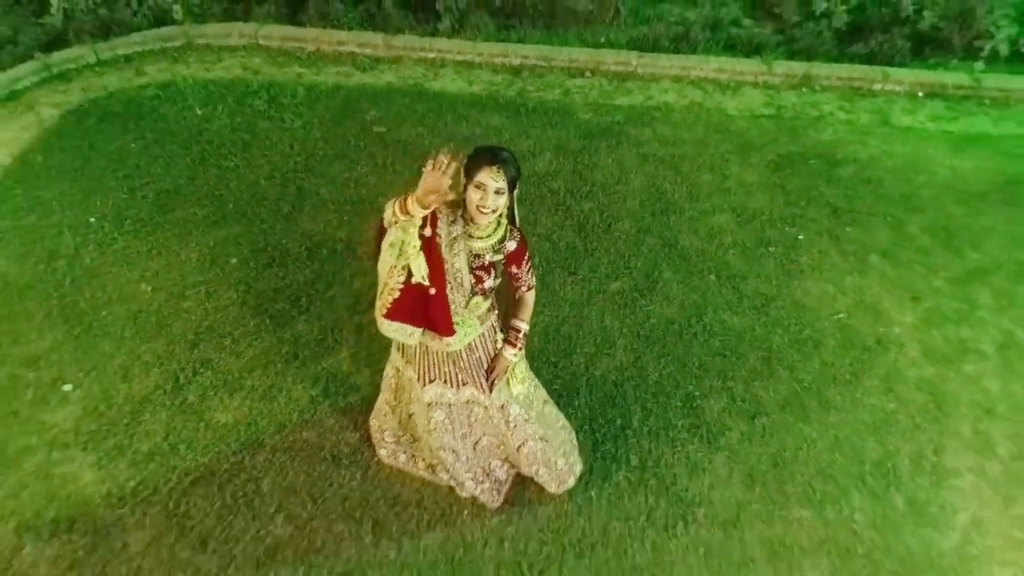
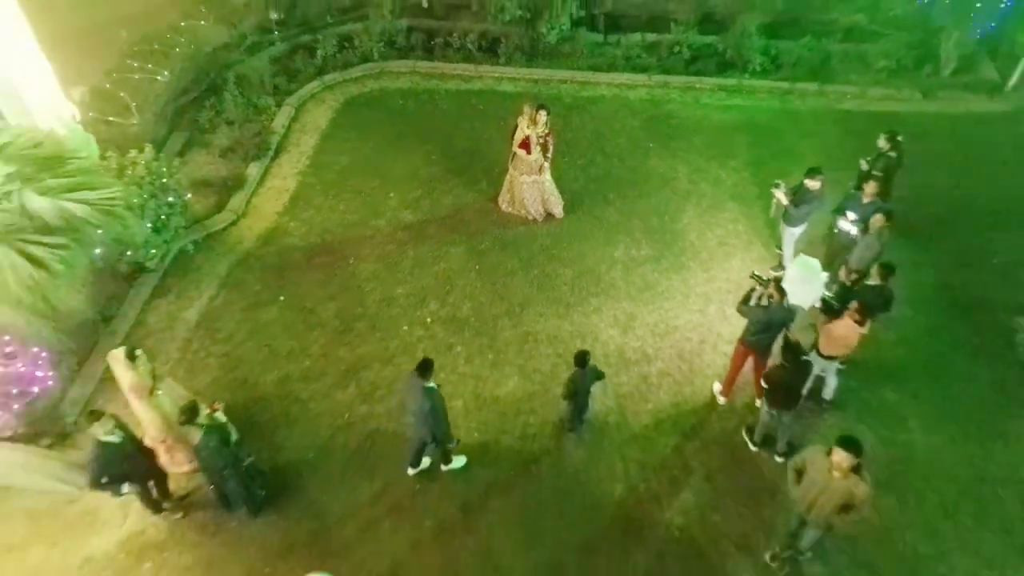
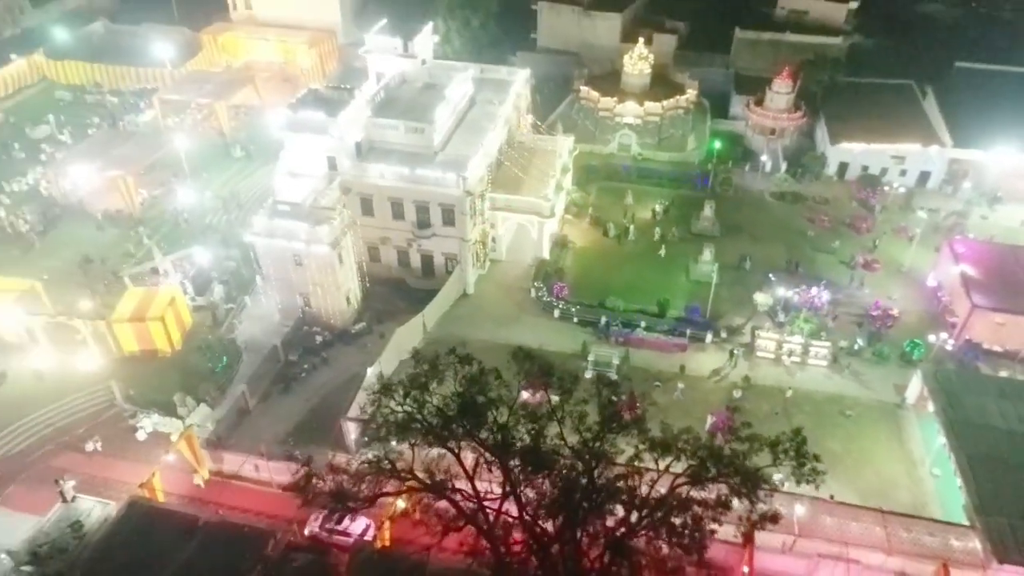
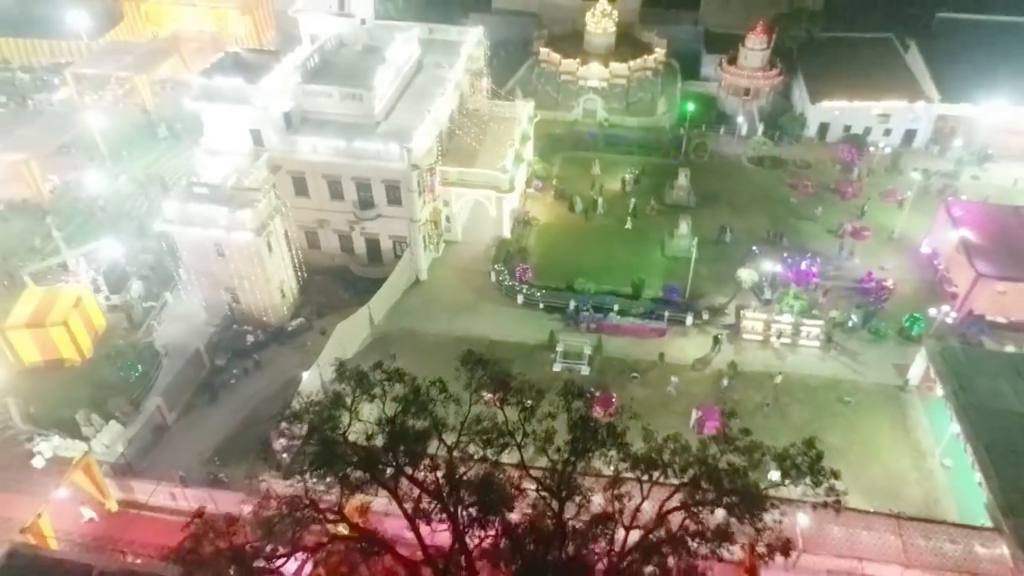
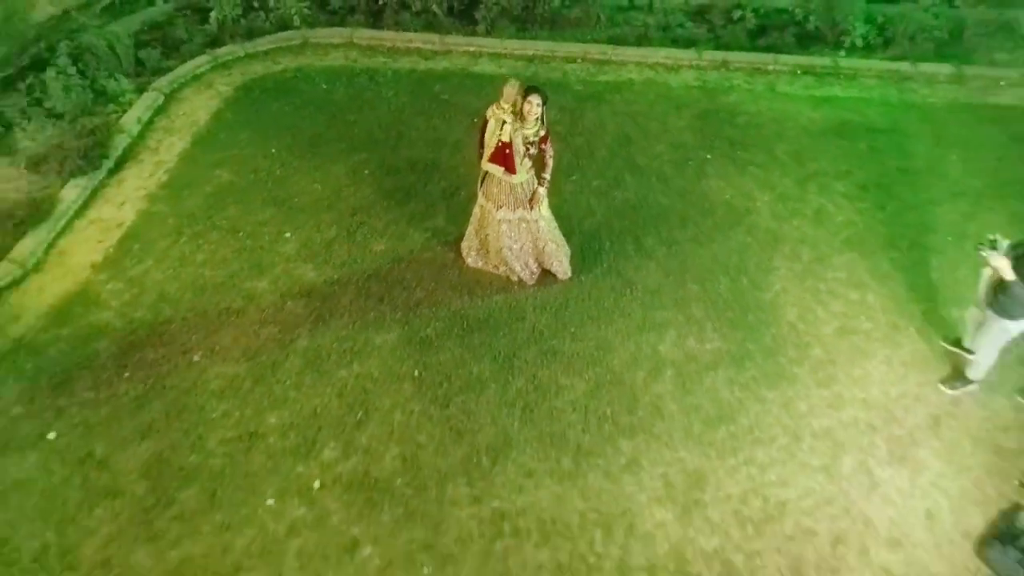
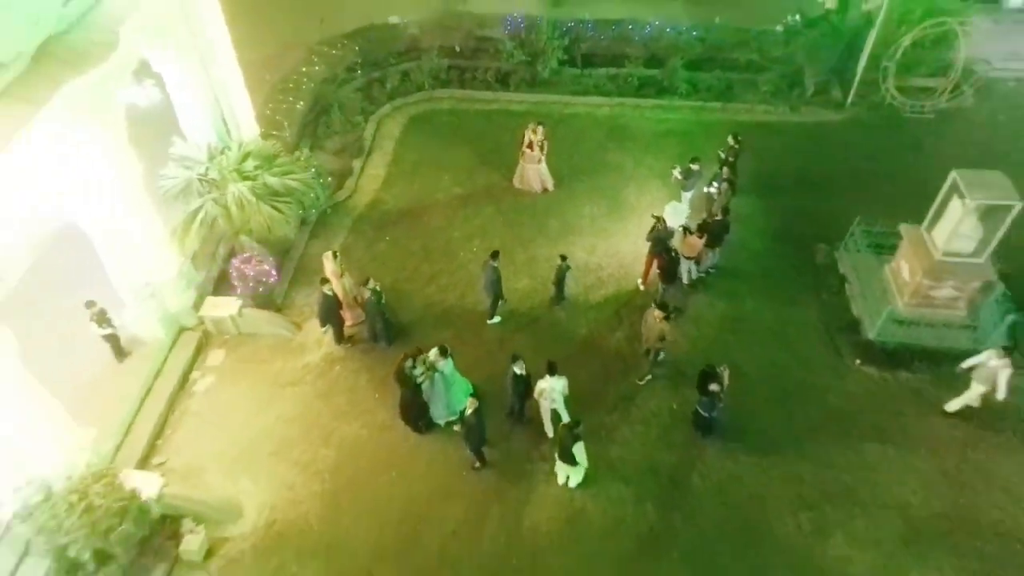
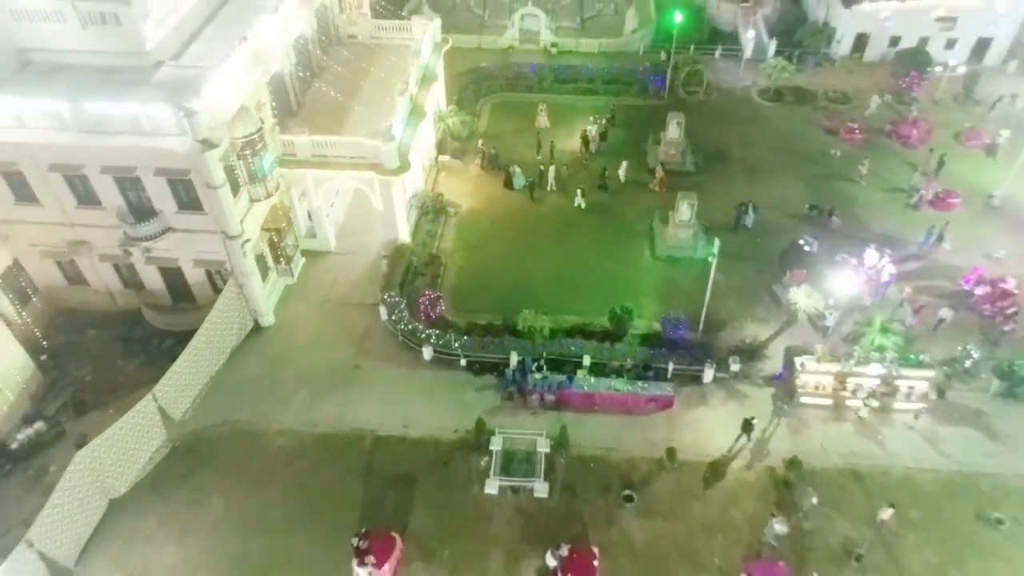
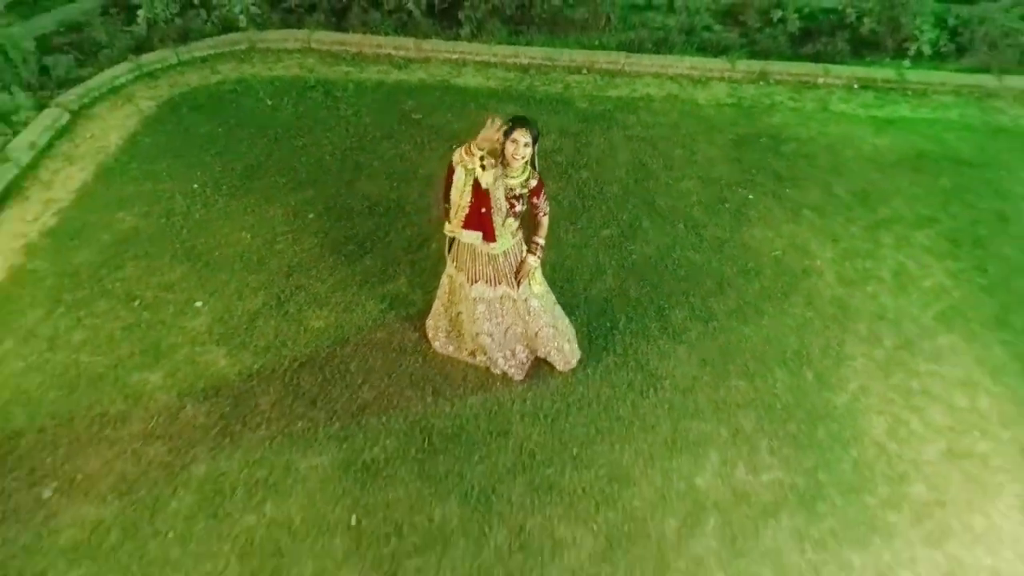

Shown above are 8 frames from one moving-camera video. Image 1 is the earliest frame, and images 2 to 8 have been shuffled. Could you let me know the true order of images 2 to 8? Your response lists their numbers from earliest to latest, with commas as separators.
8, 5, 2, 6, 7, 4, 3
